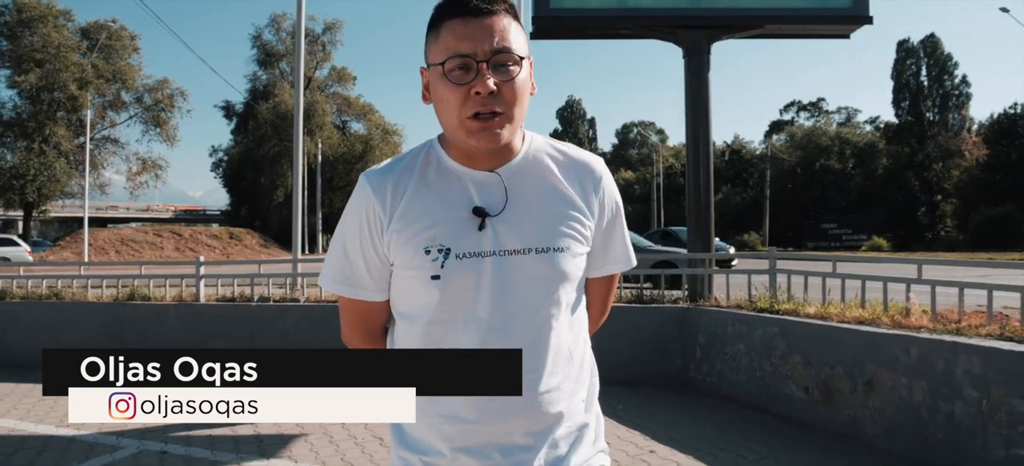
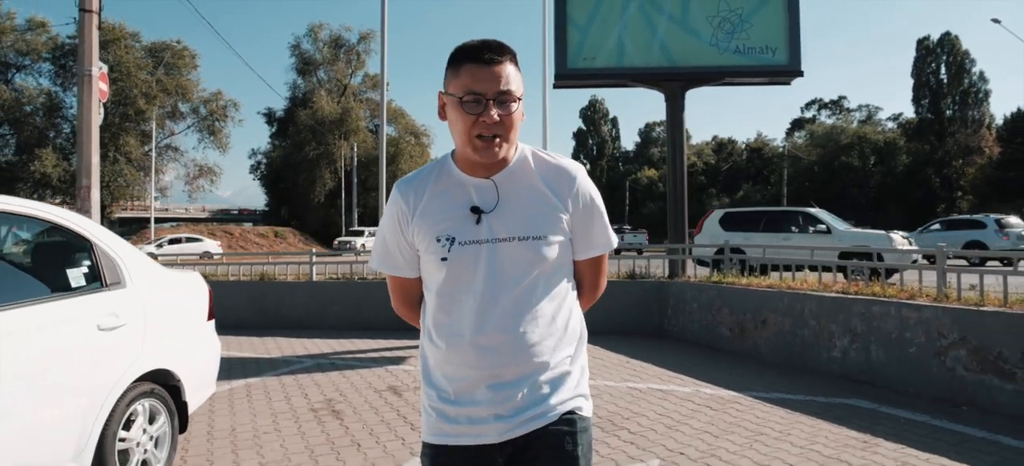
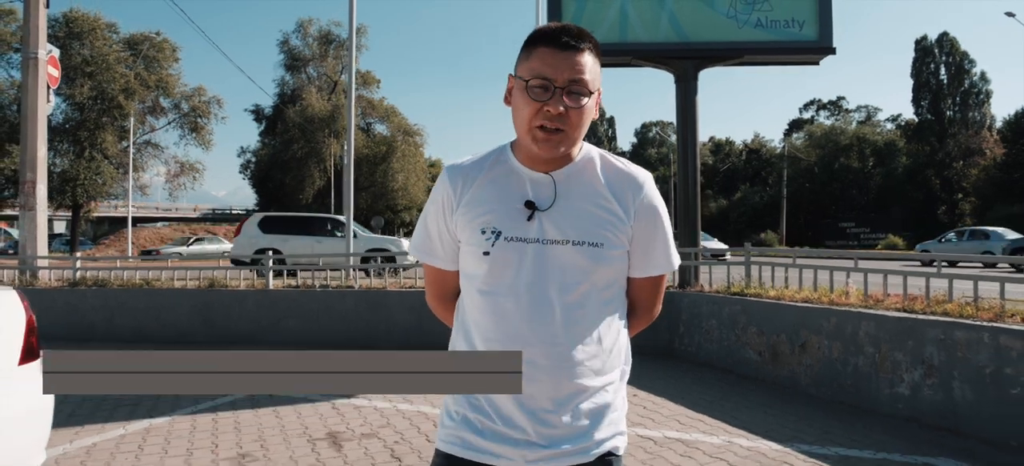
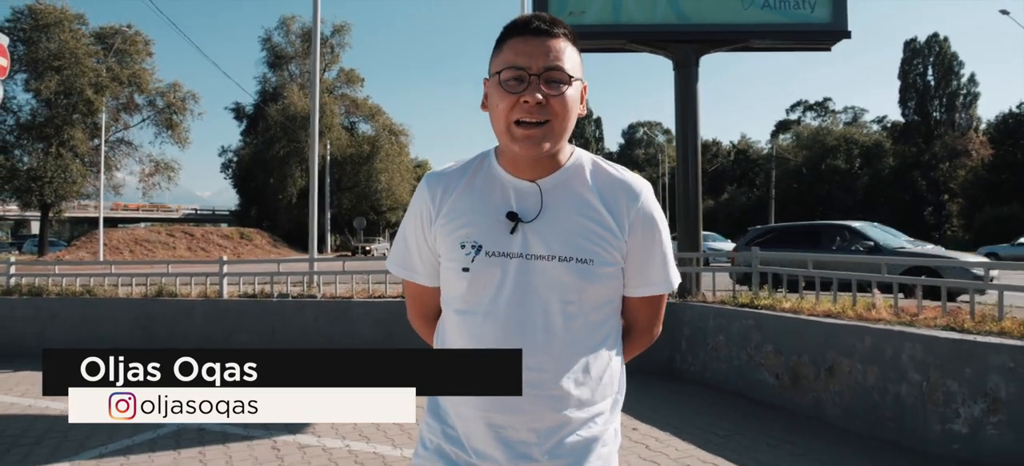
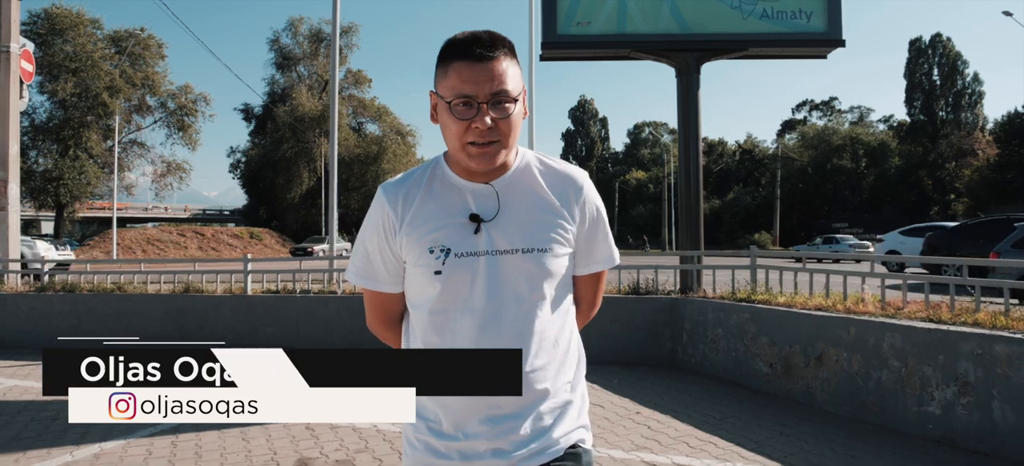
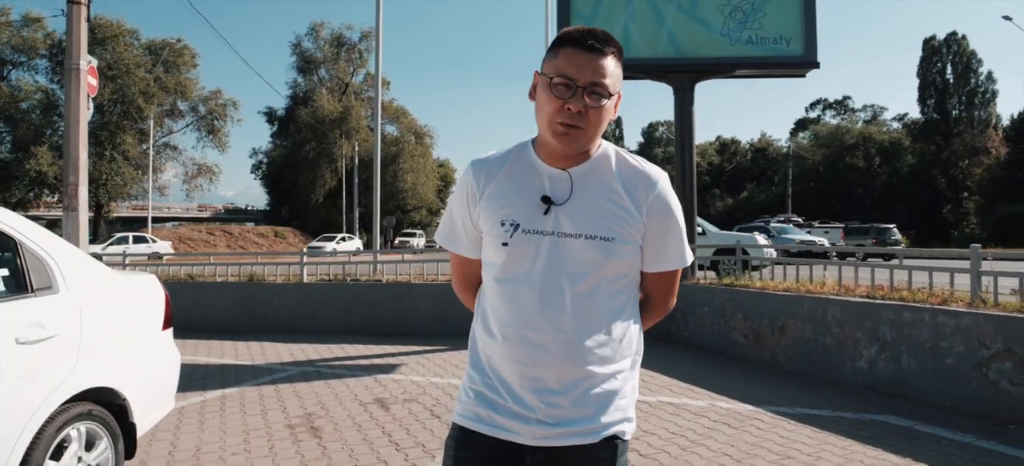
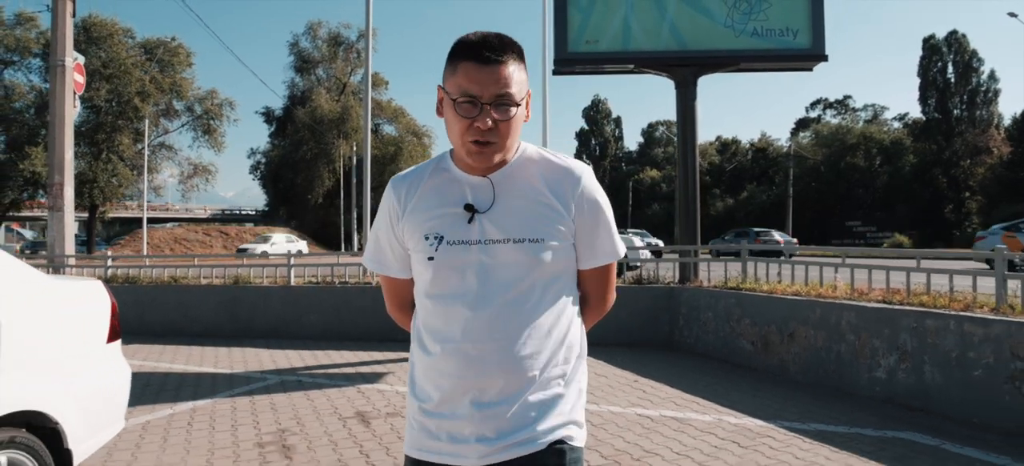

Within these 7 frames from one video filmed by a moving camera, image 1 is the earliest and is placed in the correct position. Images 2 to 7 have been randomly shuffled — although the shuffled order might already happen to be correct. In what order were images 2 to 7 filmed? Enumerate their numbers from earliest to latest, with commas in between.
4, 5, 3, 7, 6, 2
